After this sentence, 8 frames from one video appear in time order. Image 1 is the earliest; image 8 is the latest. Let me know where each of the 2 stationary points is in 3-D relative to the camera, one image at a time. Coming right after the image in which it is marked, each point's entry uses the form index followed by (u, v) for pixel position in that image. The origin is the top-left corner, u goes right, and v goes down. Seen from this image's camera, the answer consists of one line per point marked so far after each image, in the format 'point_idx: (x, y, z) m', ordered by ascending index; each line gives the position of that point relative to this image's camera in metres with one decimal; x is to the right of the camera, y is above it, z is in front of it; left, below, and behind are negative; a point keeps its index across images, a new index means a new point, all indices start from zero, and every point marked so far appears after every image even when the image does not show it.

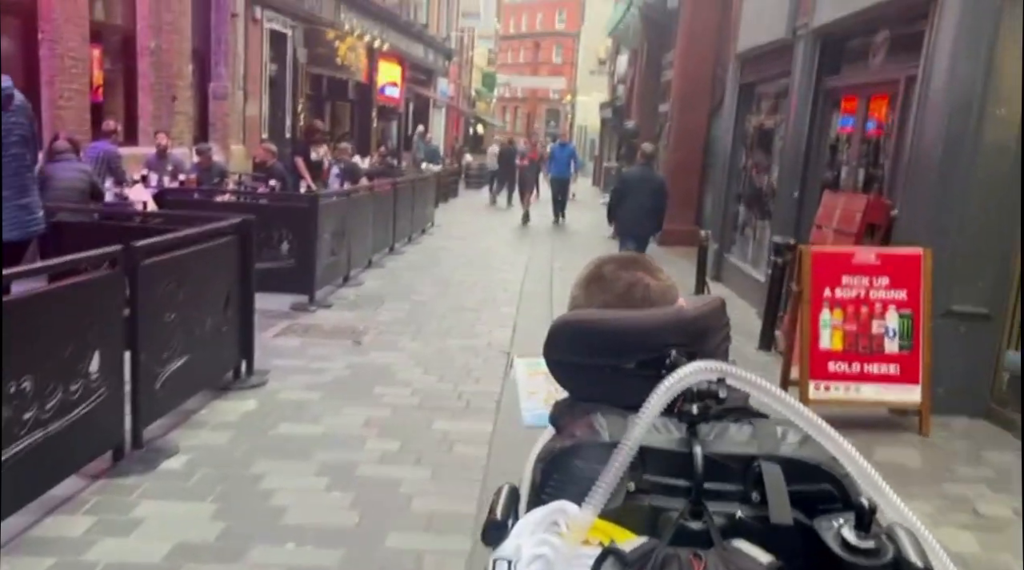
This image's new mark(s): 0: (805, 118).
0: (+2.6, +1.5, +7.6) m
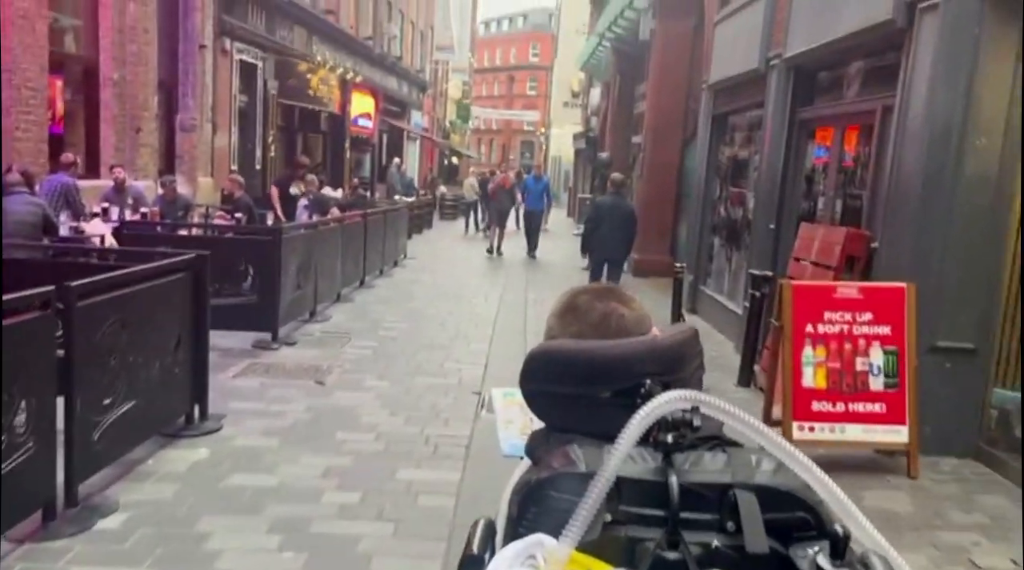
0: (+2.4, +1.2, +7.4) m
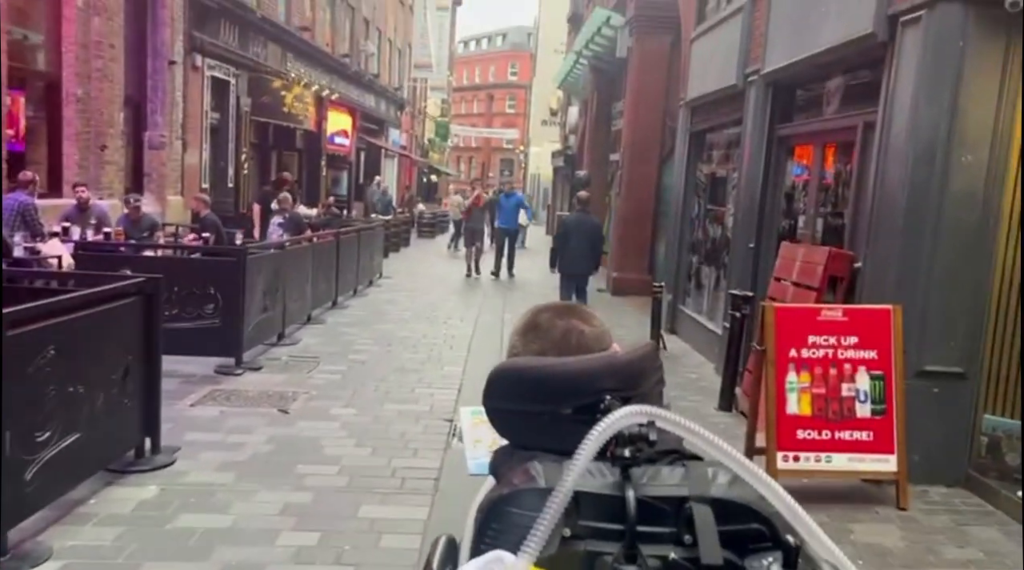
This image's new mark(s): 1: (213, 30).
0: (+2.1, +1.0, +7.3) m
1: (-5.7, +4.9, +16.2) m
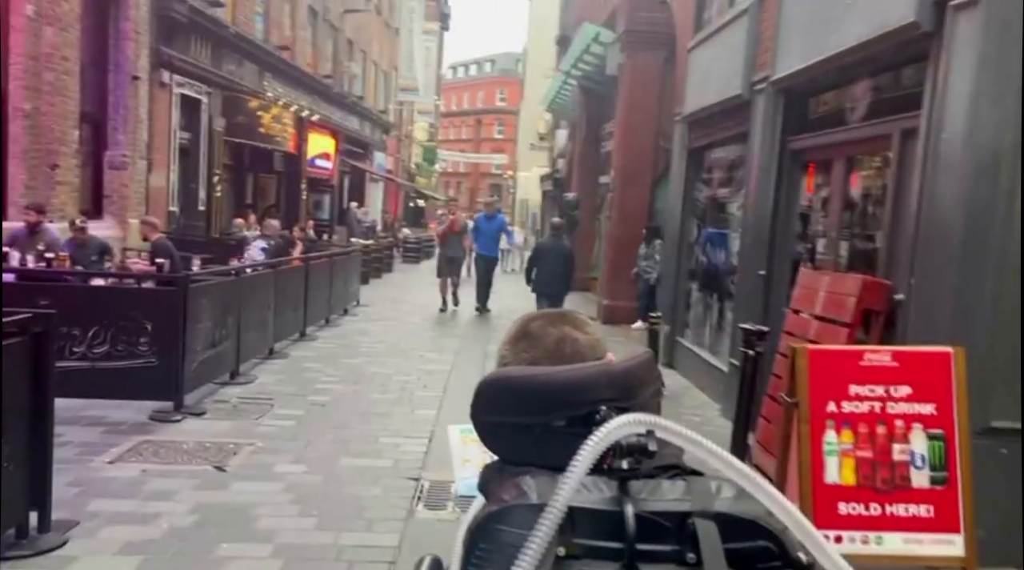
0: (+2.0, +0.8, +6.5) m
1: (-6.0, +4.4, +15.4) m
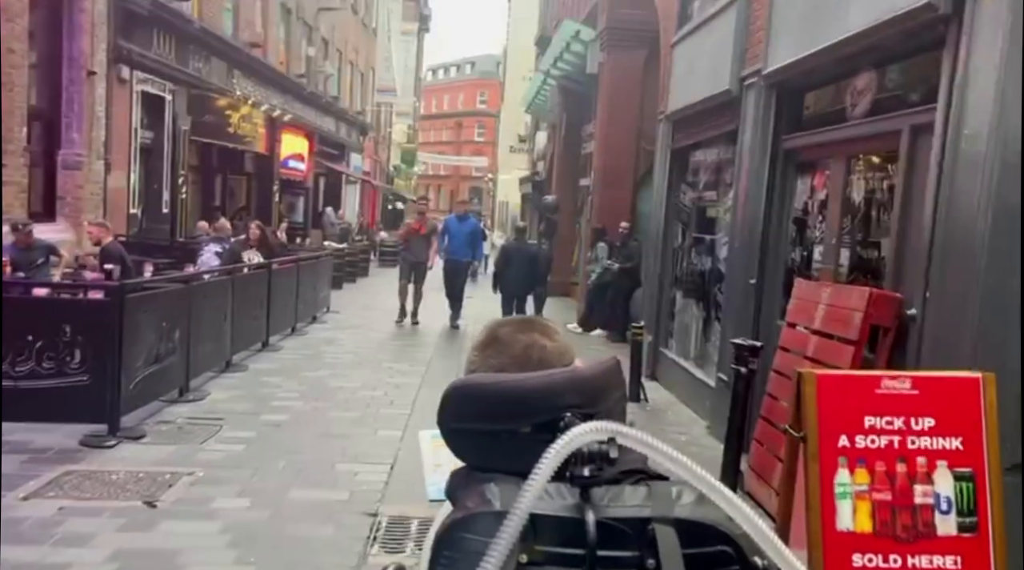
0: (+1.8, +0.7, +6.0) m
1: (-6.4, +4.3, +14.8) m
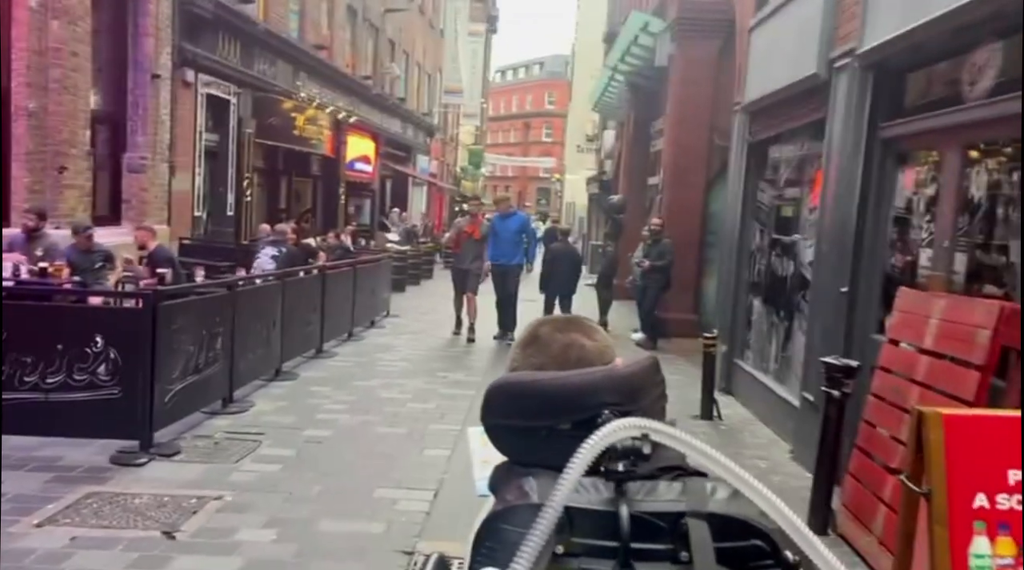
0: (+2.2, +0.7, +5.3) m
1: (-5.3, +4.2, +14.7) m
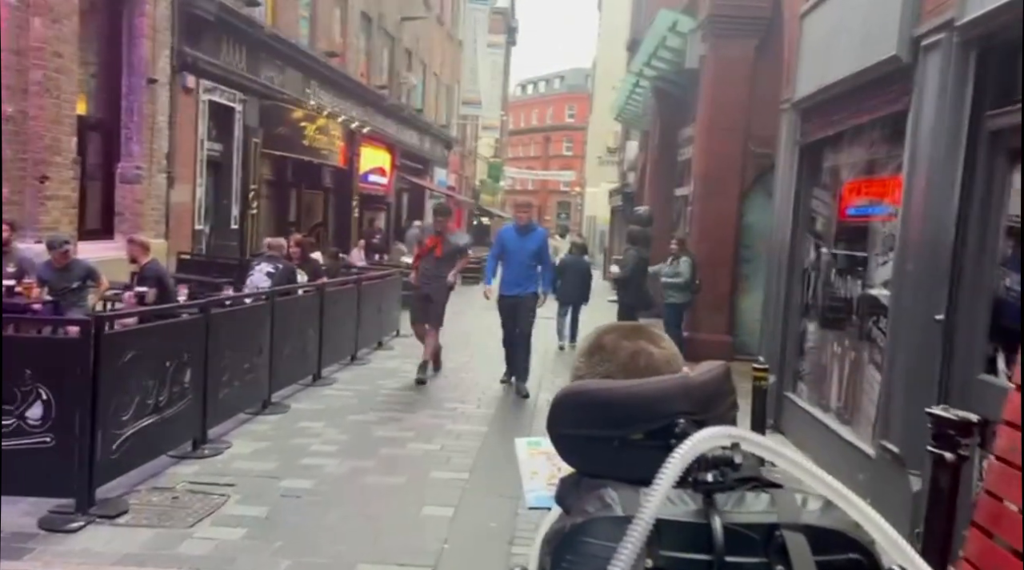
0: (+2.2, +0.5, +4.3) m
1: (-5.0, +3.9, +13.9) m
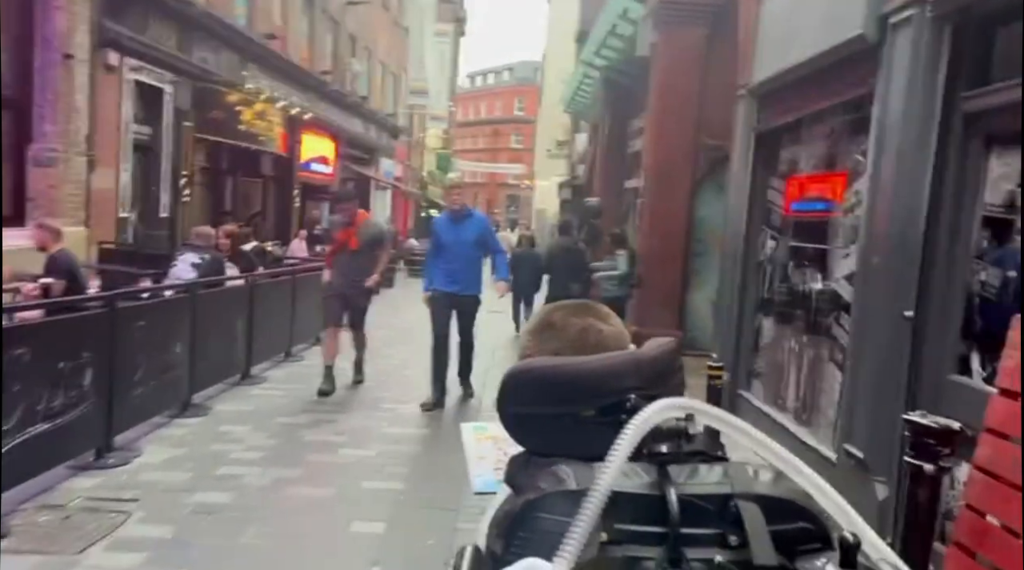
0: (+1.9, +0.6, +4.0) m
1: (-5.8, +4.1, +13.1) m
